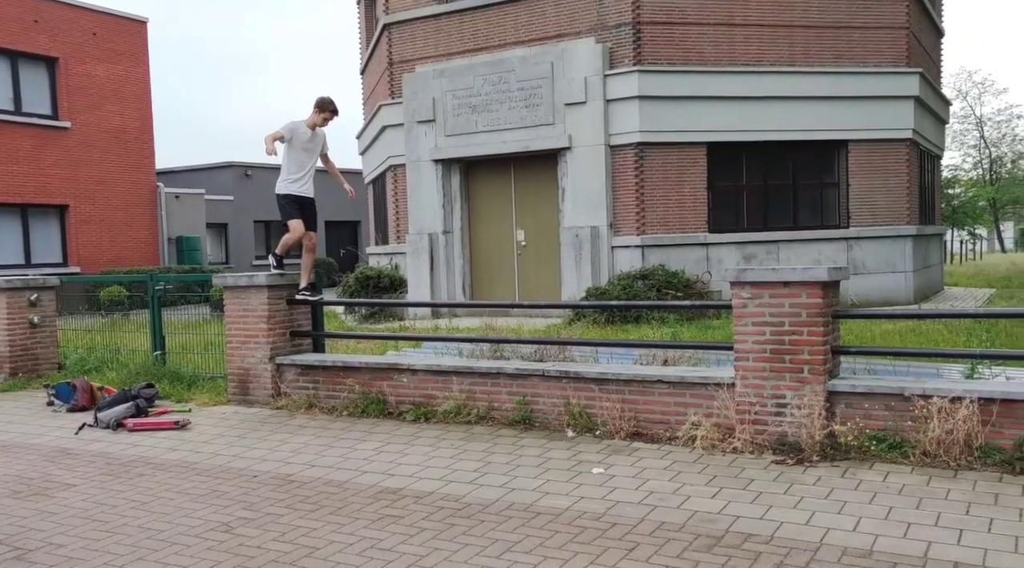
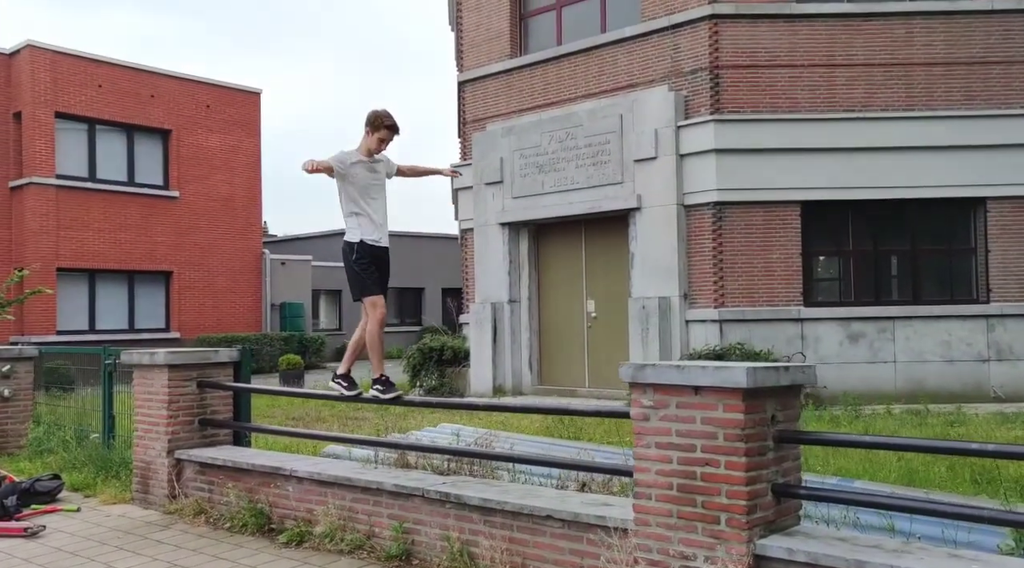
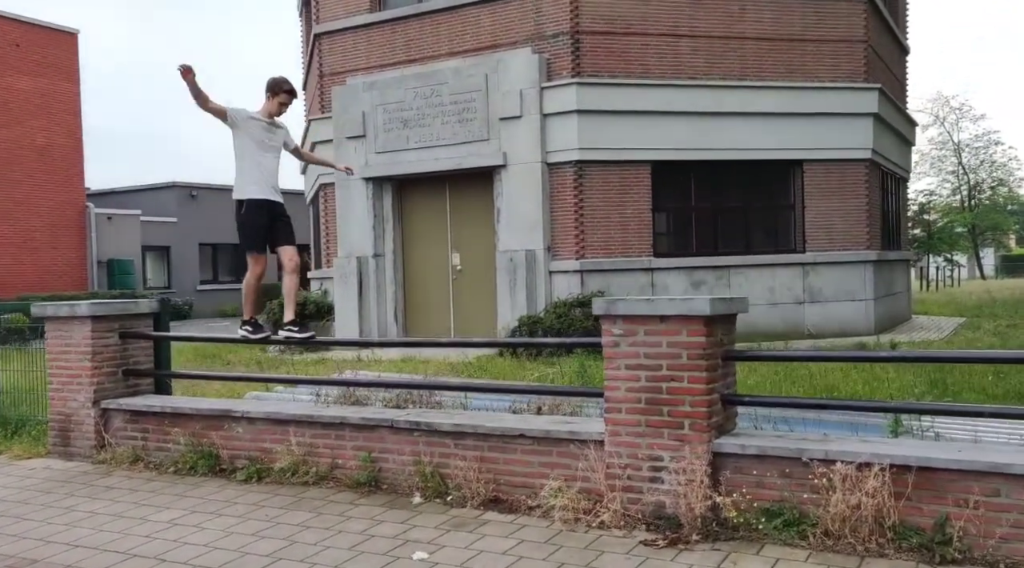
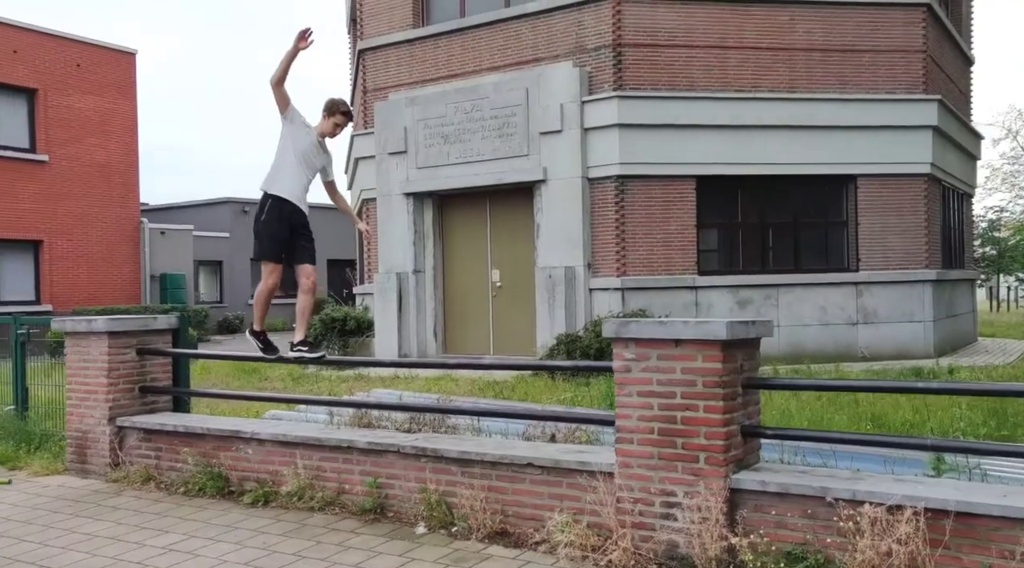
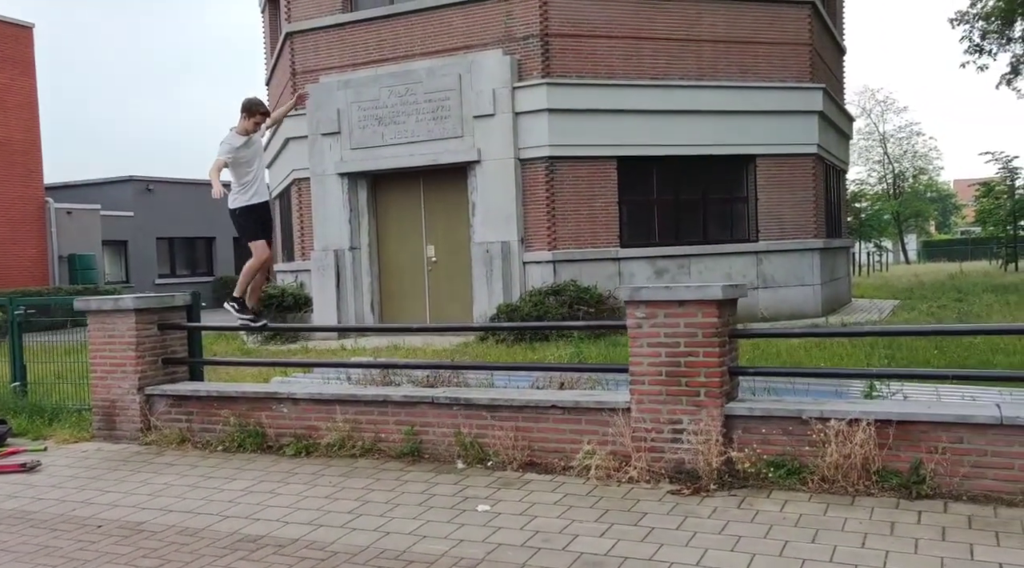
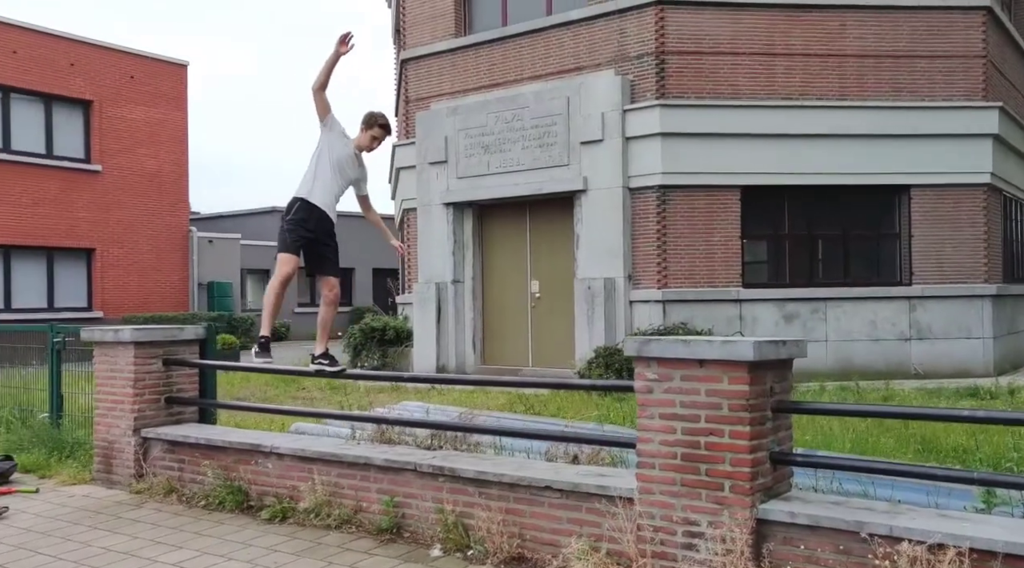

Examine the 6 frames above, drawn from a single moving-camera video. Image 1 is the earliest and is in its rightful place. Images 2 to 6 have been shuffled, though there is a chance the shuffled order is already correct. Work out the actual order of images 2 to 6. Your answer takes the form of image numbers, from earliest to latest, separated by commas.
5, 3, 4, 6, 2
